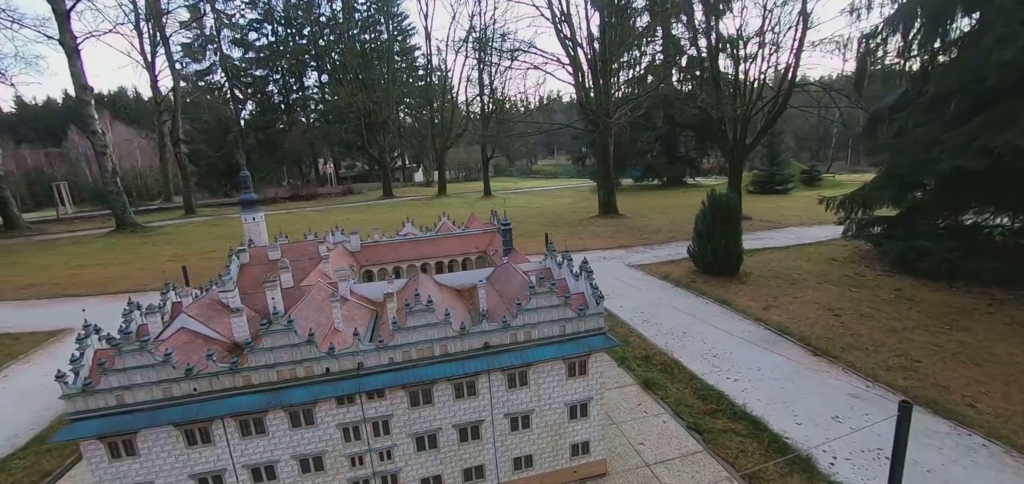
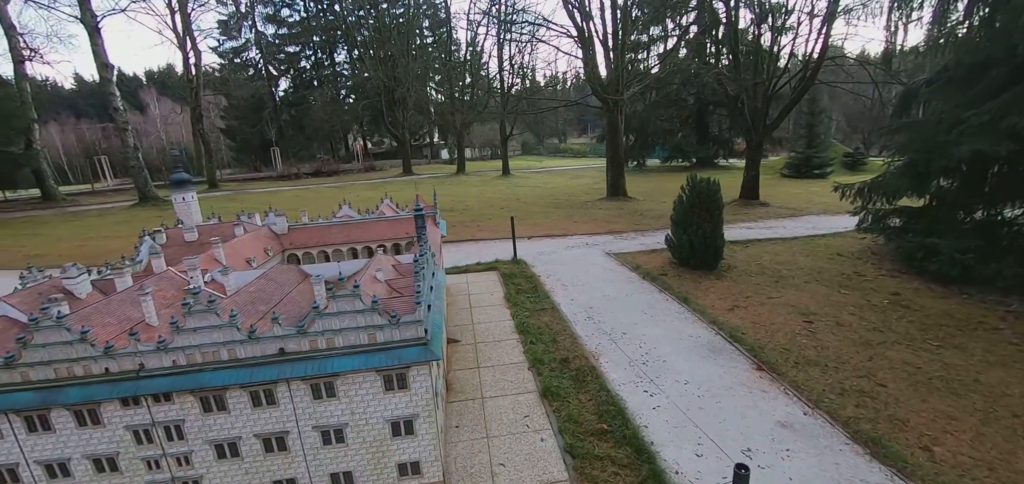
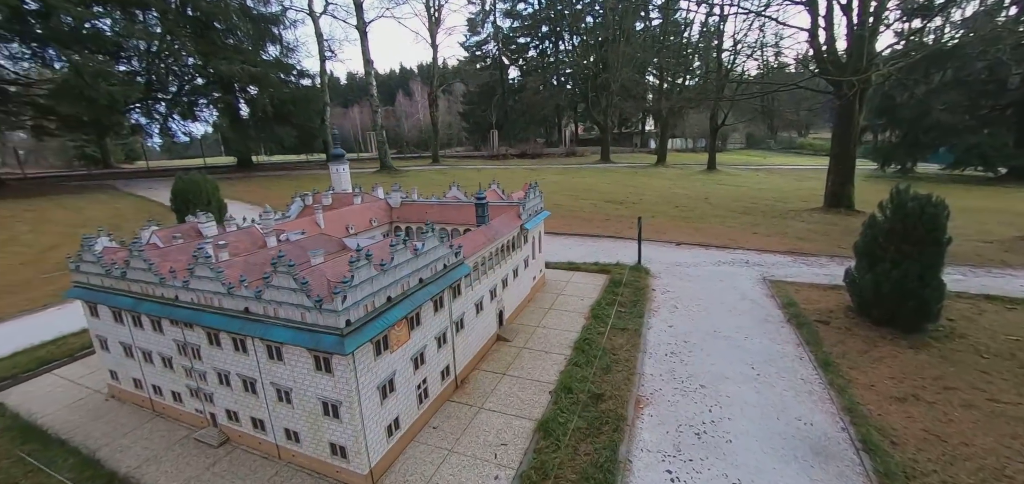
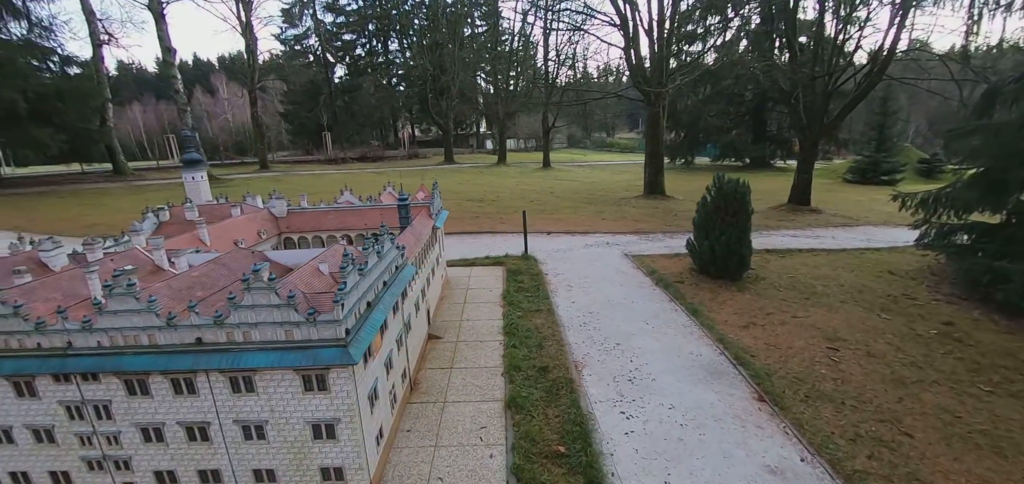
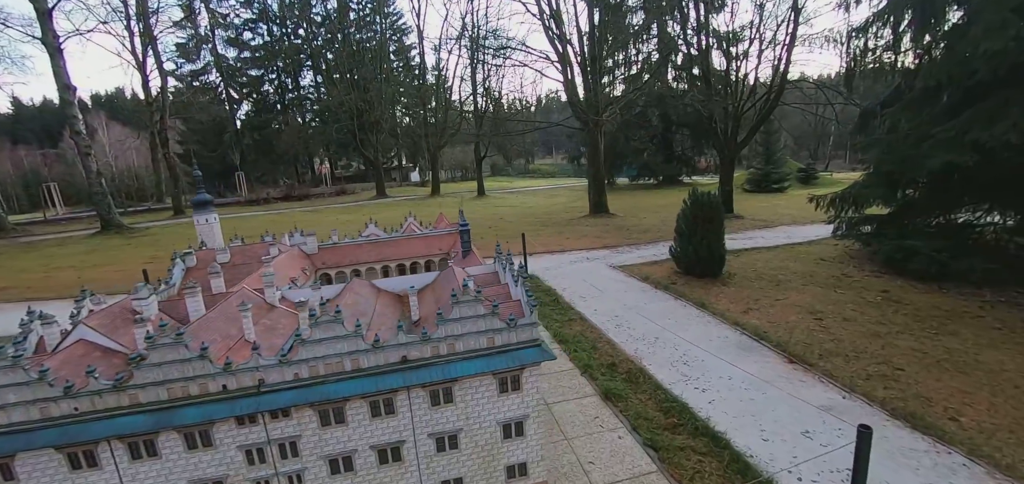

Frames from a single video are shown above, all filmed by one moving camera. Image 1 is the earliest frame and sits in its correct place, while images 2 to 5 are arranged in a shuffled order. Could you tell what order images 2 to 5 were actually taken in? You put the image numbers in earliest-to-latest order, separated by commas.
5, 2, 4, 3
